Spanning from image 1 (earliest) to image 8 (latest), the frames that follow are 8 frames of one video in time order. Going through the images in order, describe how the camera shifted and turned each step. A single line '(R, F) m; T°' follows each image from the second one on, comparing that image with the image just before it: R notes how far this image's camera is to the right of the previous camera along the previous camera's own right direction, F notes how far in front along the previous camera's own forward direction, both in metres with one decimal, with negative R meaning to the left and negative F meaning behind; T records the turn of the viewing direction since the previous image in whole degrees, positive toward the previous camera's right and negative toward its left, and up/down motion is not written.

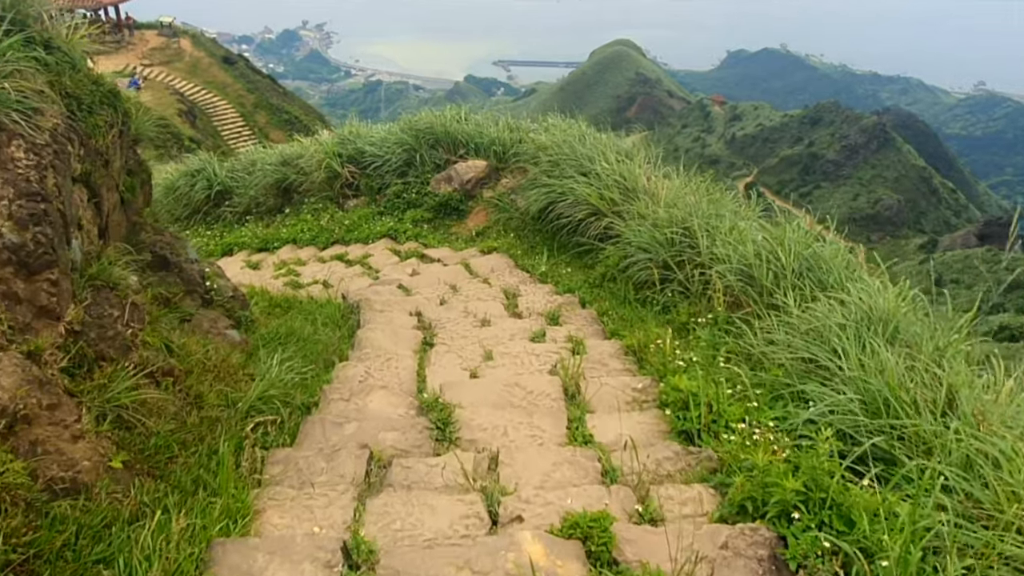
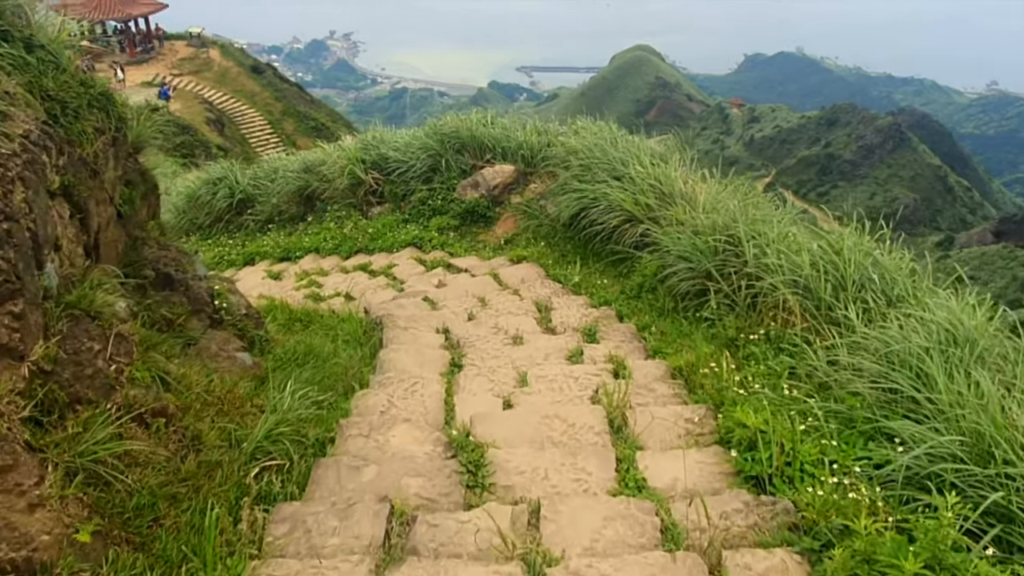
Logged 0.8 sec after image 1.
(0.0, +0.4) m; -2°
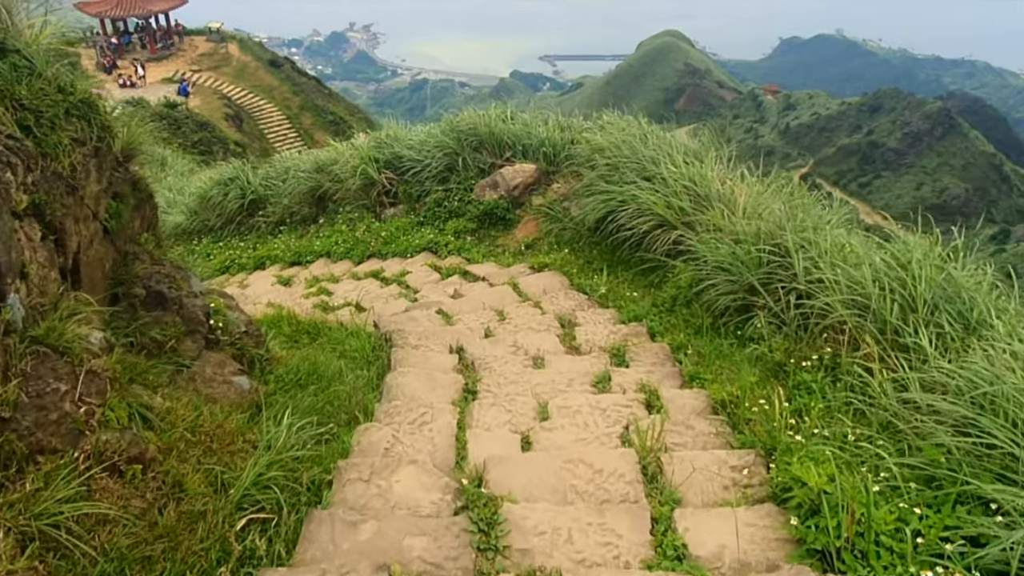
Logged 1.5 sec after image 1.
(0.0, +0.4) m; -1°
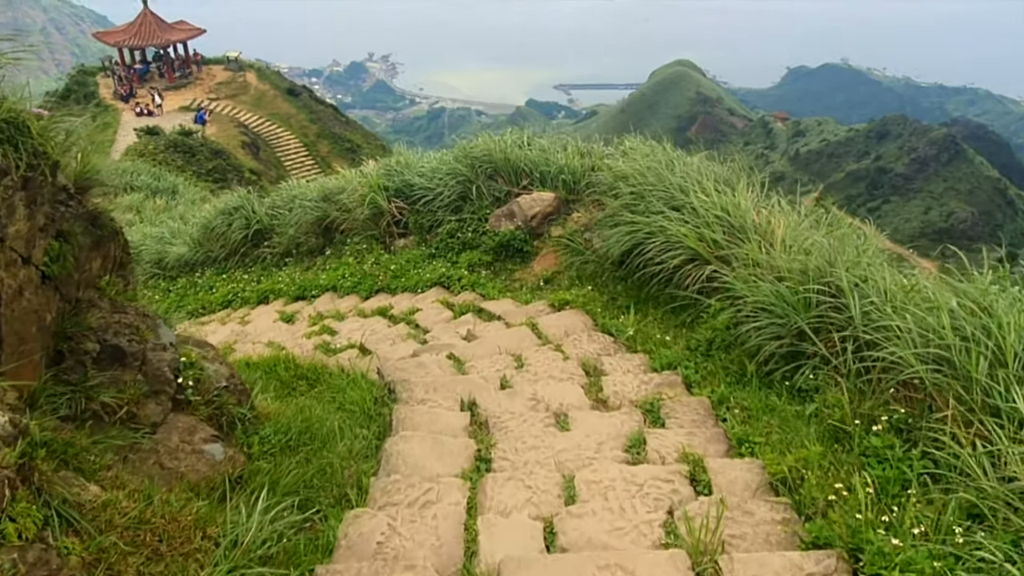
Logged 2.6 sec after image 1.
(0.0, +0.5) m; -1°
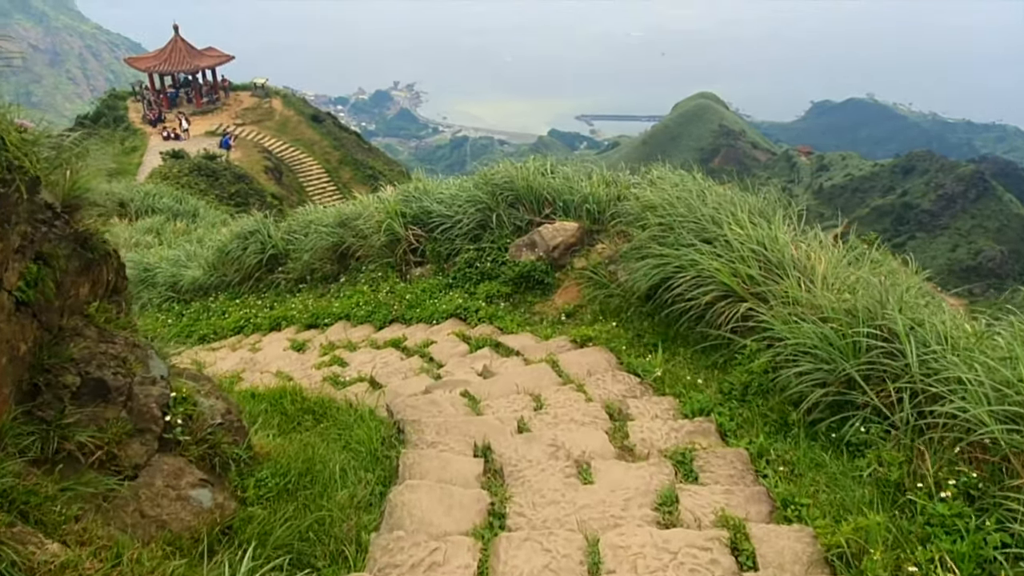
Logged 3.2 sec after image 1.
(0.0, +0.3) m; -1°
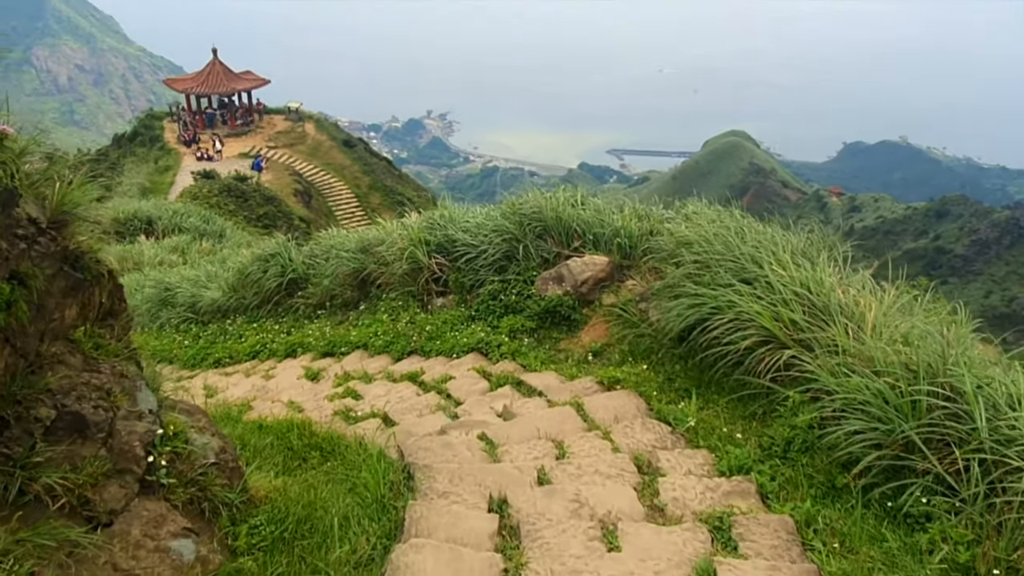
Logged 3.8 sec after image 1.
(0.0, +0.3) m; -2°
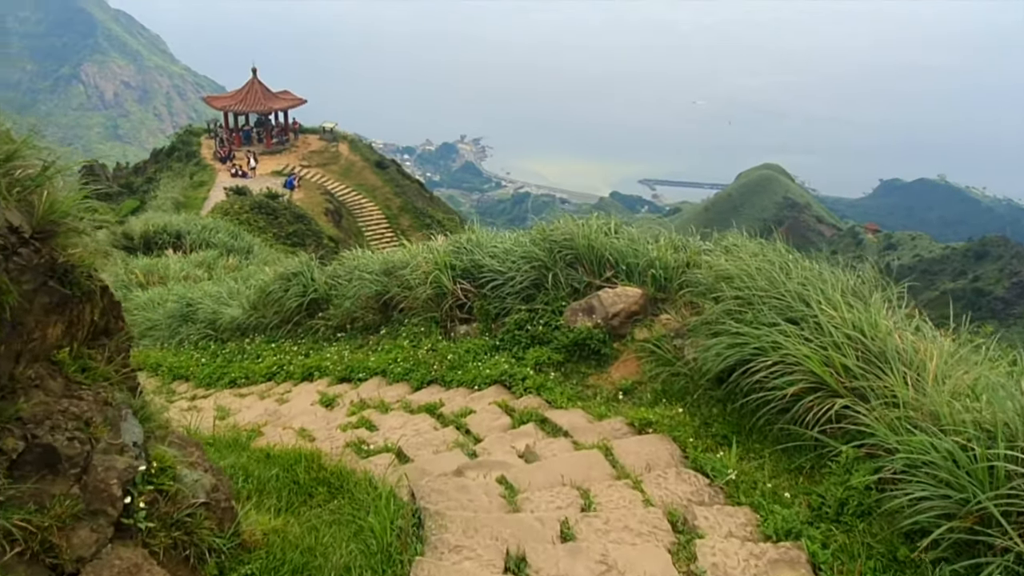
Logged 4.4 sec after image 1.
(0.0, +0.3) m; -2°
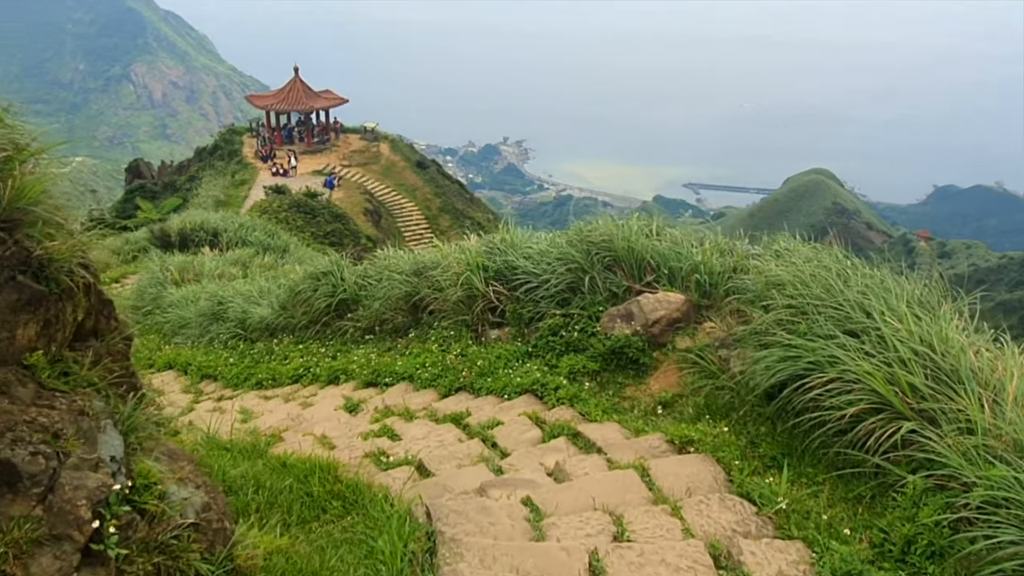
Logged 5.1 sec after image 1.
(0.0, +0.3) m; -3°
